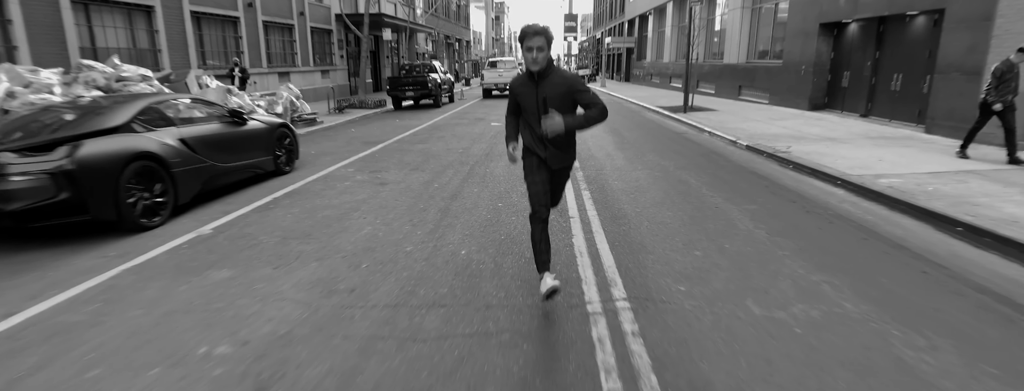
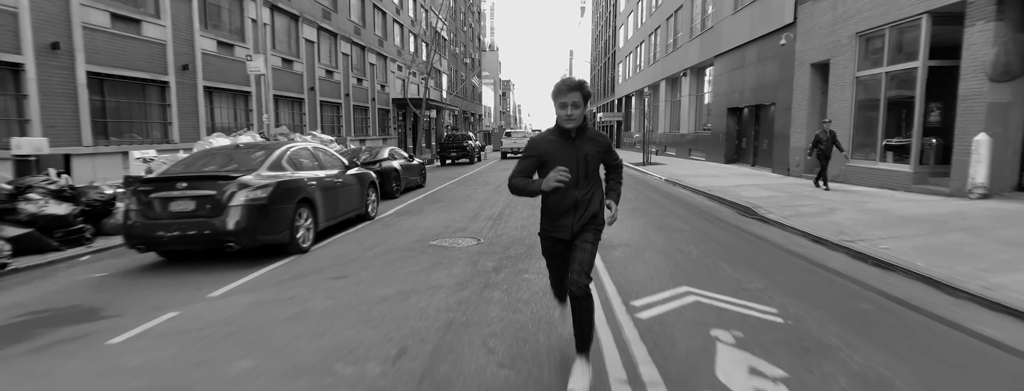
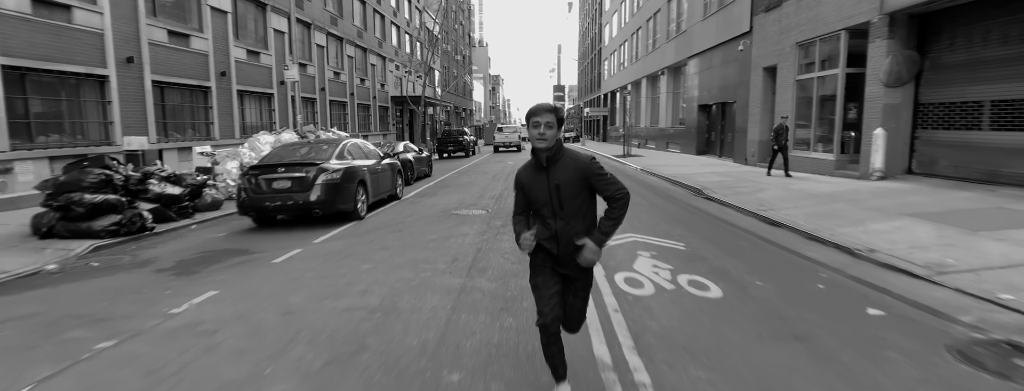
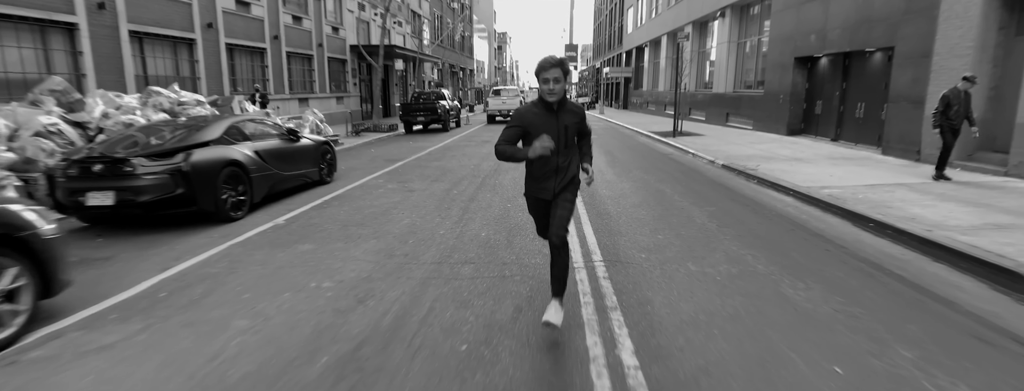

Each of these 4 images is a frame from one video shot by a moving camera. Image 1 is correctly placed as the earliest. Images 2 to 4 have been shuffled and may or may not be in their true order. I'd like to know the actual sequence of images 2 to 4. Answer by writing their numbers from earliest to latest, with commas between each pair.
4, 2, 3
